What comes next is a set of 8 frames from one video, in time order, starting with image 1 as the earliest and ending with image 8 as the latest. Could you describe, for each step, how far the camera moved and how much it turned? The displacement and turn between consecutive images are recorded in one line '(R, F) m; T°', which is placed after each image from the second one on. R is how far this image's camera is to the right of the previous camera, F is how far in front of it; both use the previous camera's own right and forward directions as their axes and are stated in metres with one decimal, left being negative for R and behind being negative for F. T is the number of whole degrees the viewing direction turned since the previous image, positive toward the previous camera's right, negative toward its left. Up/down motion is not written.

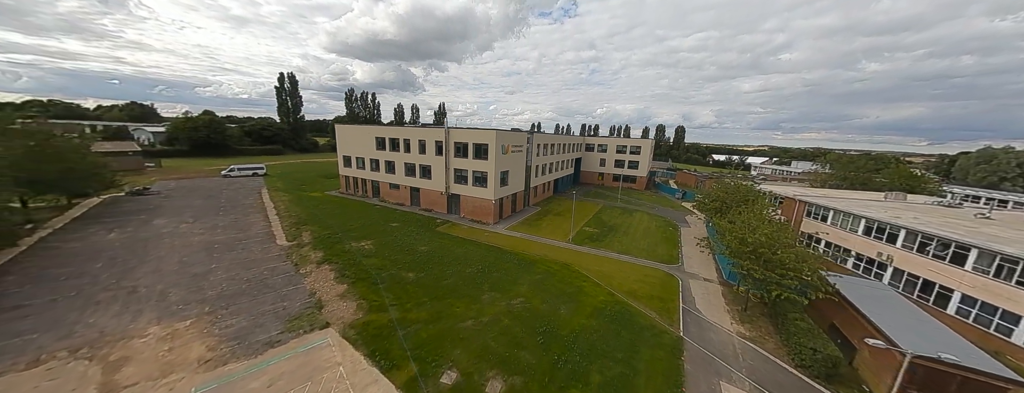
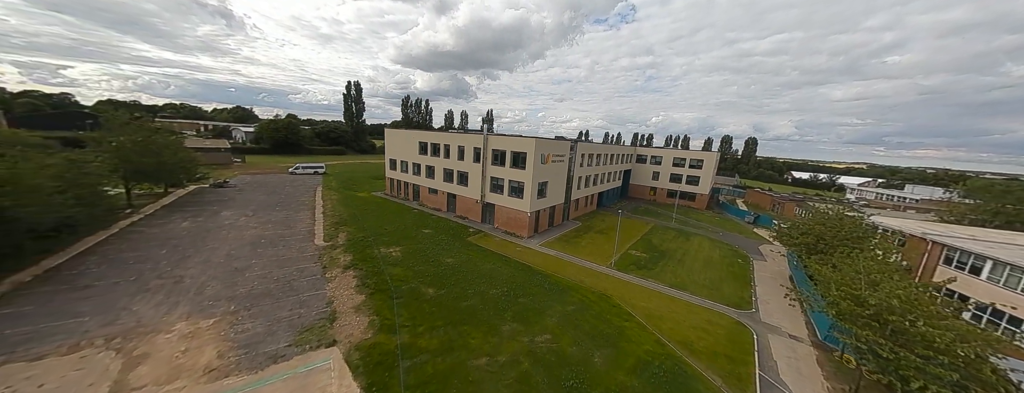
(+0.5, +1.9) m; -9°
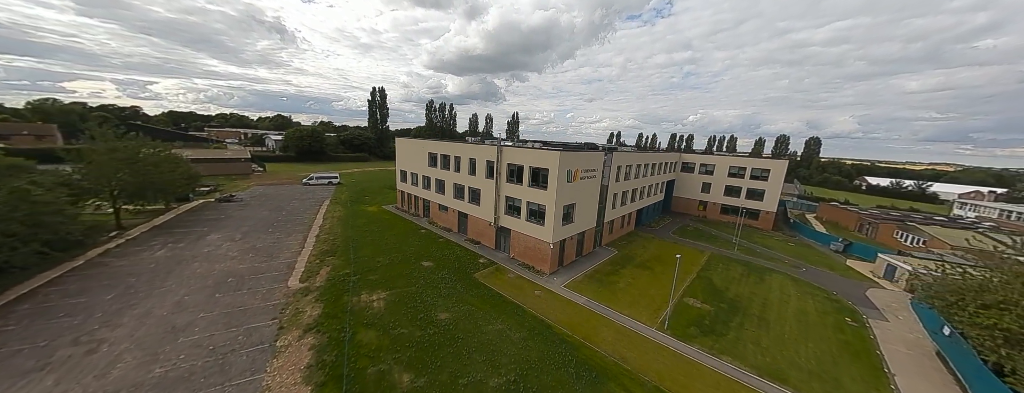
(+0.6, +4.8) m; -6°
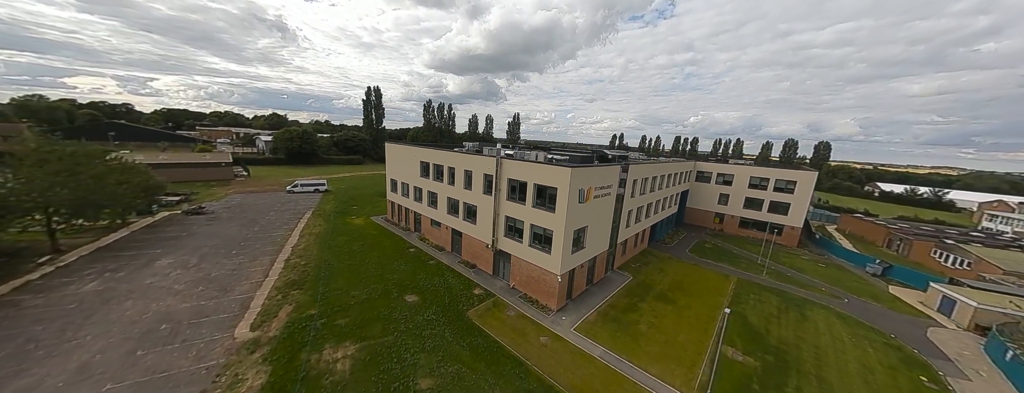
(-0.1, +3.2) m; 0°
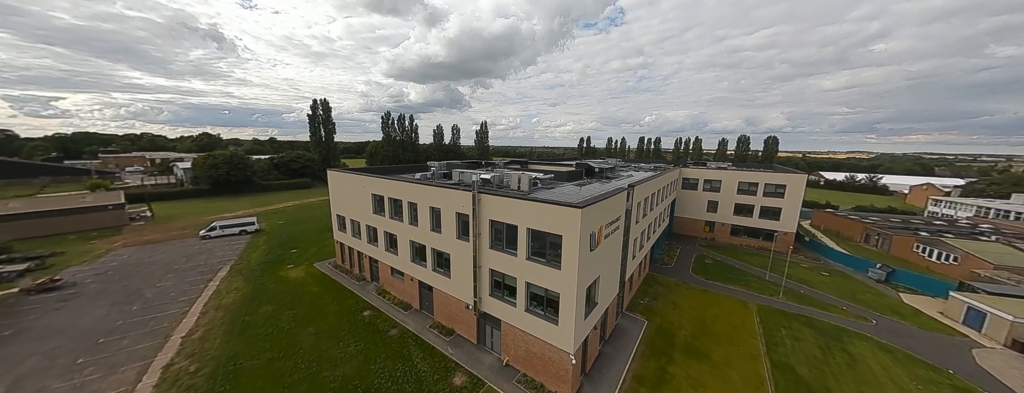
(-0.6, +4.8) m; +6°
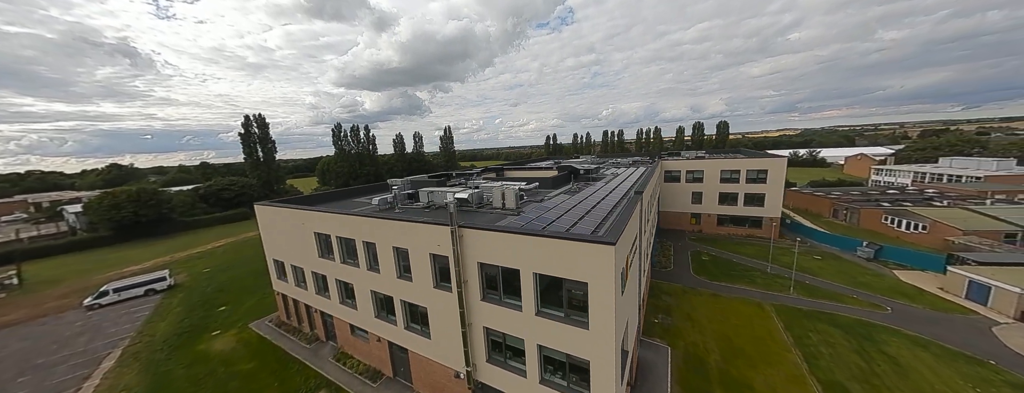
(-0.8, +3.7) m; +6°
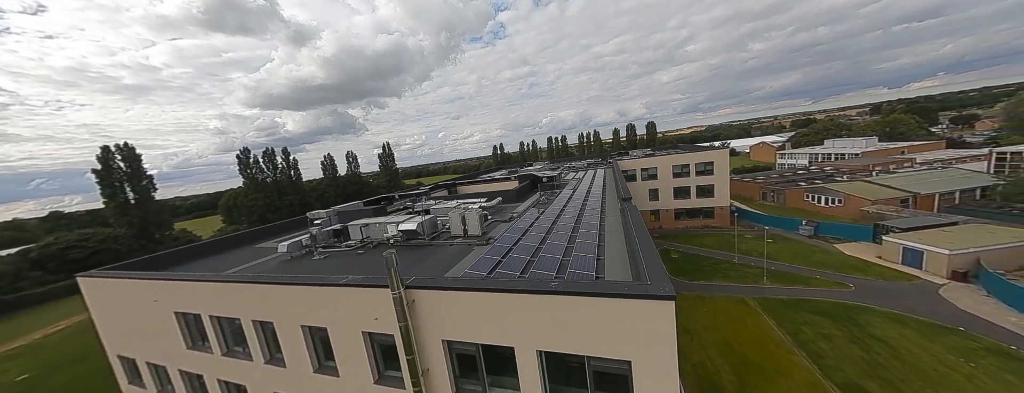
(-0.5, +3.6) m; +10°
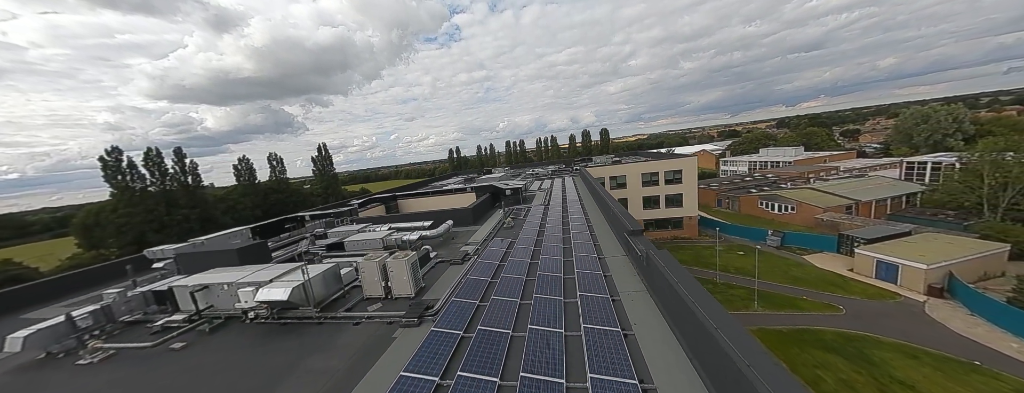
(+0.2, +4.9) m; +9°
